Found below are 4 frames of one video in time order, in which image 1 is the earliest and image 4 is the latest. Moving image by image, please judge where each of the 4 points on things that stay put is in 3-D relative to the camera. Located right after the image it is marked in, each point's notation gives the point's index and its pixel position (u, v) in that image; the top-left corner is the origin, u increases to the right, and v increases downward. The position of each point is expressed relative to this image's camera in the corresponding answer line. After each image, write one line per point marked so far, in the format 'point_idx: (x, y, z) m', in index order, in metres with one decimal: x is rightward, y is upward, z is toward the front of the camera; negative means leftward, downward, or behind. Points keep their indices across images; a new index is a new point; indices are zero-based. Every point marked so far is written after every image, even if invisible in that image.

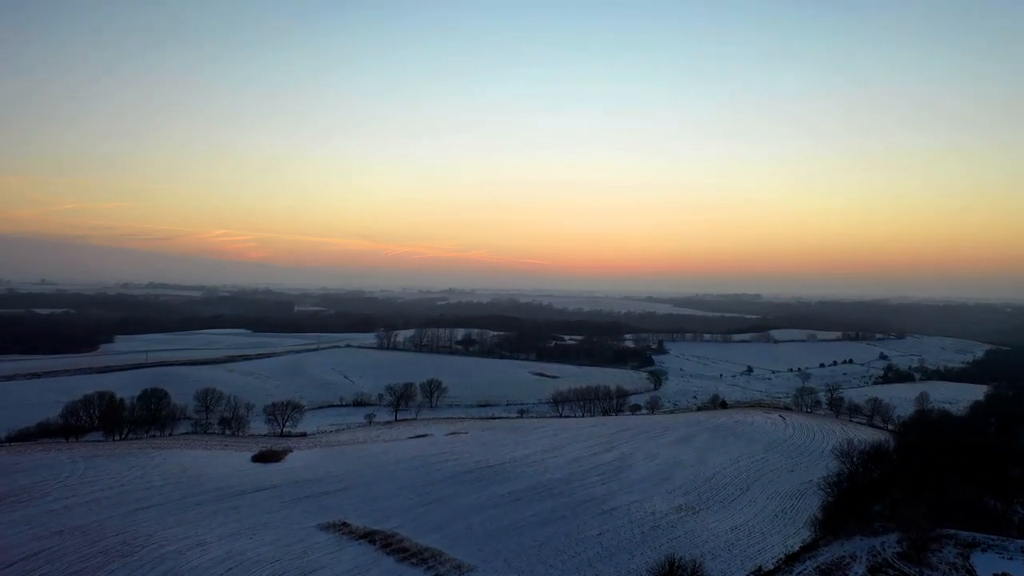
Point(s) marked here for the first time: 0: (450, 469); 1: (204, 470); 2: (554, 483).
0: (-1.9, -5.4, +16.6) m
1: (-9.5, -5.7, +17.2) m
2: (+1.2, -5.6, +15.8) m
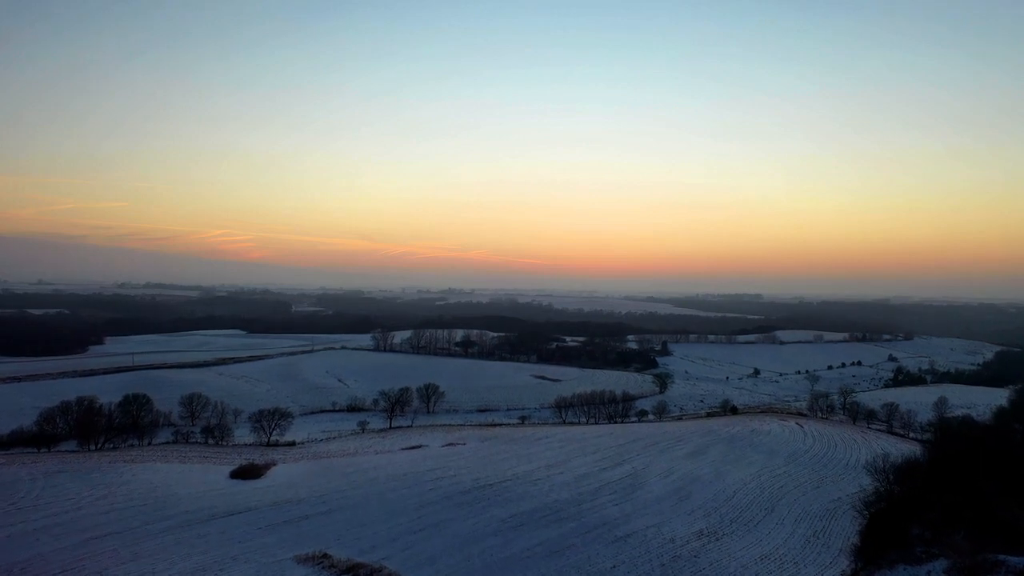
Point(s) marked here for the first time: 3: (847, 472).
0: (-1.8, -5.4, +15.0) m
1: (-9.4, -5.7, +15.6) m
2: (+1.3, -5.6, +14.3) m
3: (+11.6, -6.4, +19.3) m
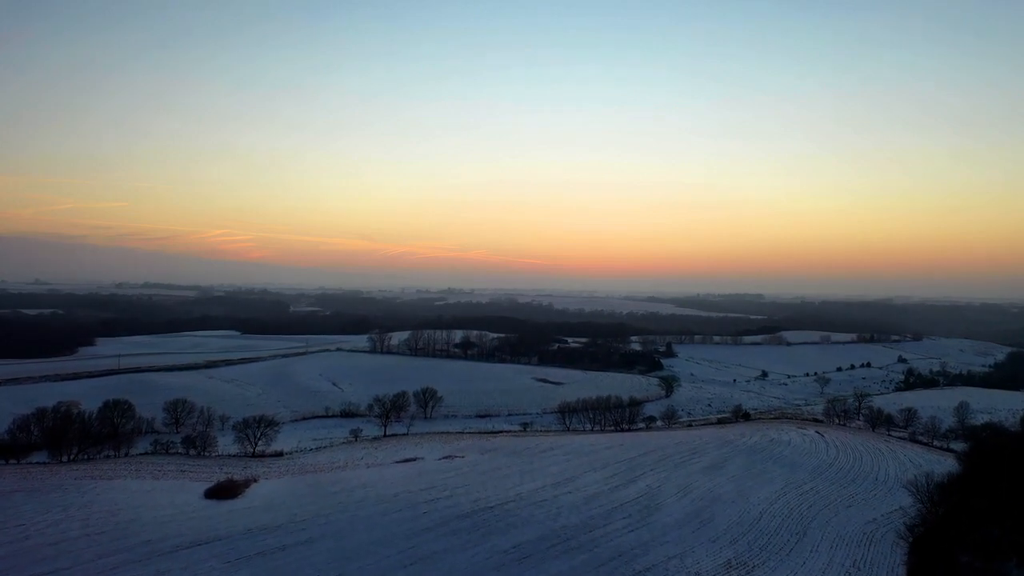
0: (-1.7, -5.4, +13.5) m
1: (-9.3, -5.7, +14.0) m
2: (+1.3, -5.6, +12.7) m
3: (+11.7, -6.4, +17.8) m
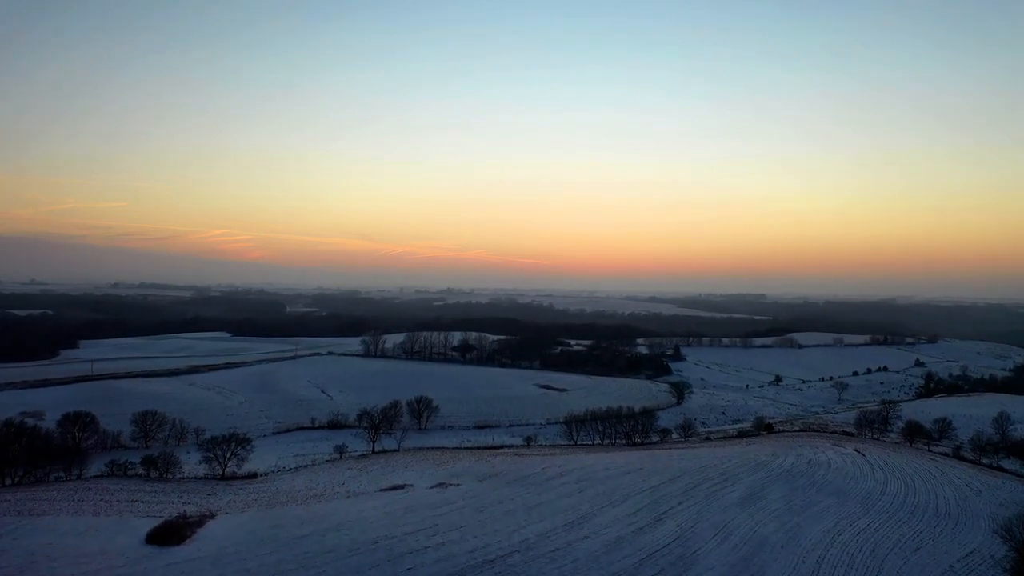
0: (-1.6, -5.5, +10.8) m
1: (-9.2, -5.7, +11.4) m
2: (+1.4, -5.6, +10.0) m
3: (+11.8, -6.4, +15.1) m
